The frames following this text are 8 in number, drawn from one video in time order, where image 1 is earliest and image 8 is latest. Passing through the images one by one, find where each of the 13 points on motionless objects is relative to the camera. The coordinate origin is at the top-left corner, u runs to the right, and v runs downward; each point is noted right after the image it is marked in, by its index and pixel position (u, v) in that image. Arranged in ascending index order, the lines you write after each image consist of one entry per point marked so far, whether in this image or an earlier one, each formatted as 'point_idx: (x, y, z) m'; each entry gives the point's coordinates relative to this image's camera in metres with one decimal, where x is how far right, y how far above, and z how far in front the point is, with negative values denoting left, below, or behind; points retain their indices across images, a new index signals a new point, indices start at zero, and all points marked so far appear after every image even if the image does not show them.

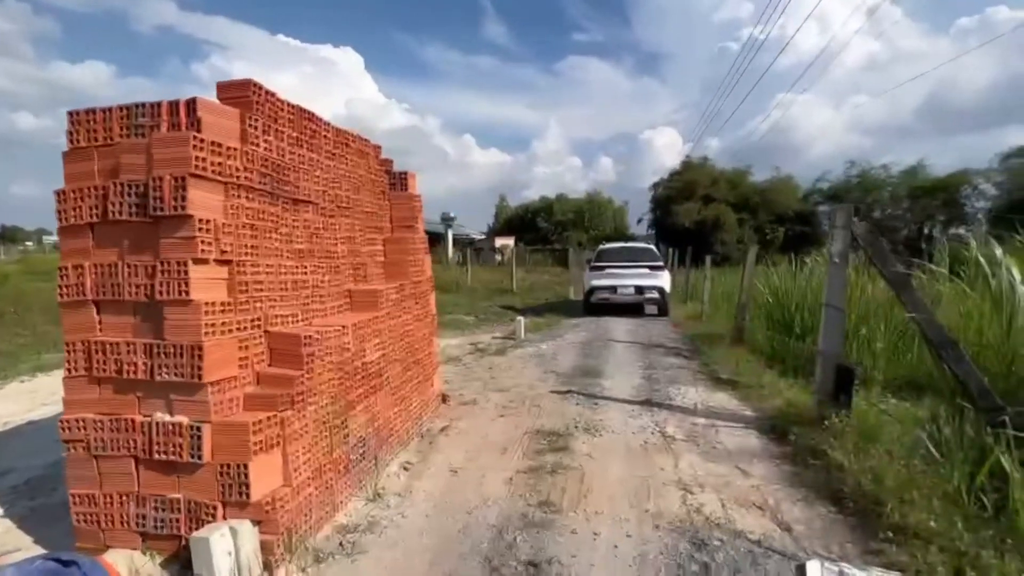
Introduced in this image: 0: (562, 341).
0: (+1.2, -1.2, +11.0) m
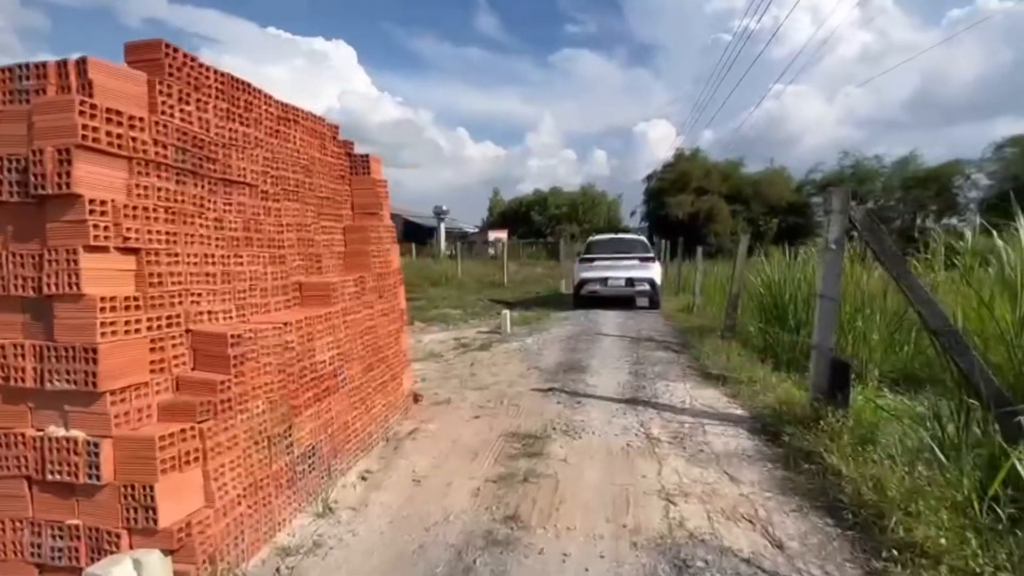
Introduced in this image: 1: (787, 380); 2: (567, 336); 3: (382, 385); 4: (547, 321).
0: (+0.8, -1.1, +10.6) m
1: (+3.9, -1.3, +6.8) m
2: (+1.2, -1.1, +10.4) m
3: (-1.4, -1.0, +5.0) m
4: (+1.0, -0.9, +12.9) m
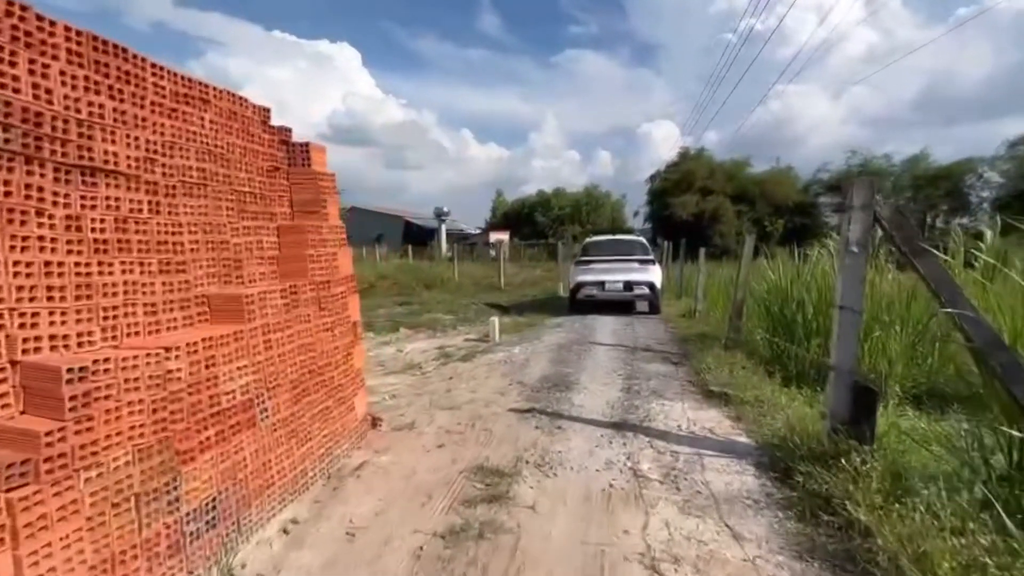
0: (+0.5, -1.2, +9.8) m
1: (+3.6, -1.4, +6.0) m
2: (+0.9, -1.2, +9.7) m
3: (-1.7, -1.1, +4.2) m
4: (+0.7, -1.0, +12.1) m
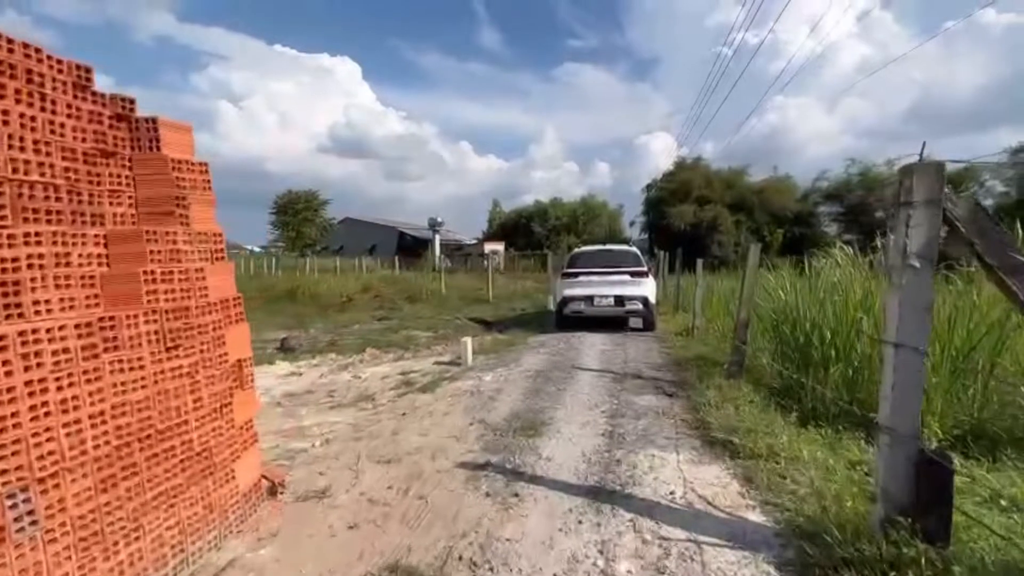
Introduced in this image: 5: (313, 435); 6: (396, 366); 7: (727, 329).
0: (0.0, -1.5, +8.6) m
1: (+3.1, -1.6, +4.8) m
2: (+0.4, -1.5, +8.4) m
3: (-2.2, -1.3, +3.0) m
4: (+0.2, -1.4, +10.9) m
5: (-2.5, -1.8, +5.9) m
6: (-2.4, -1.6, +9.7) m
7: (+4.5, -0.9, +10.0) m
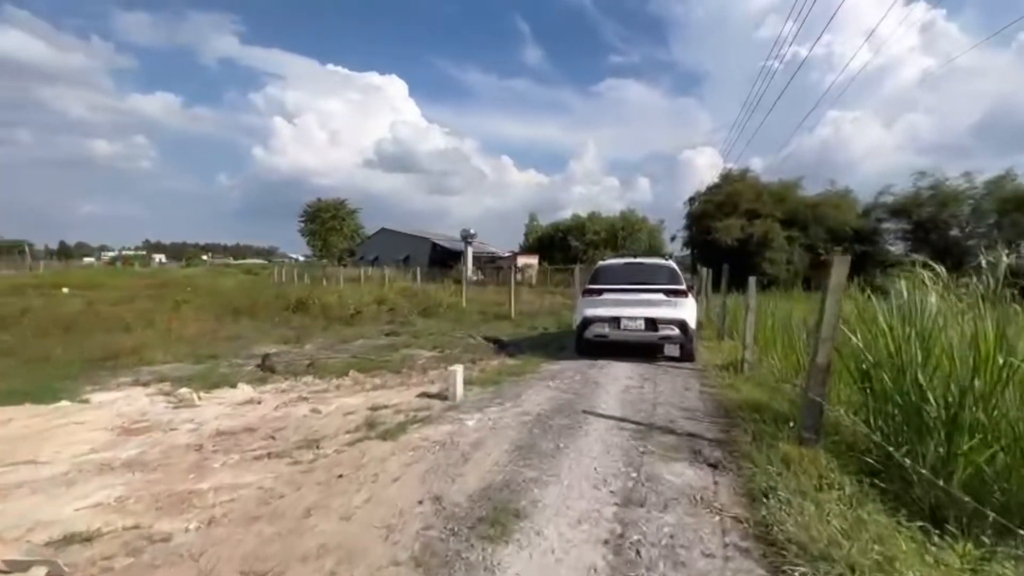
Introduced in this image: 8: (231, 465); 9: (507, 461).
0: (-0.1, -1.8, +6.7) m
1: (+2.7, -1.9, +2.7) m
2: (+0.3, -1.8, +6.5) m
3: (-2.7, -1.4, +1.4) m
4: (+0.3, -1.7, +9.0) m
5: (-2.8, -2.0, +4.2) m
6: (-2.4, -1.8, +8.0) m
7: (+4.6, -1.3, +7.8) m
8: (-3.1, -2.0, +5.2) m
9: (-0.1, -1.8, +5.0) m
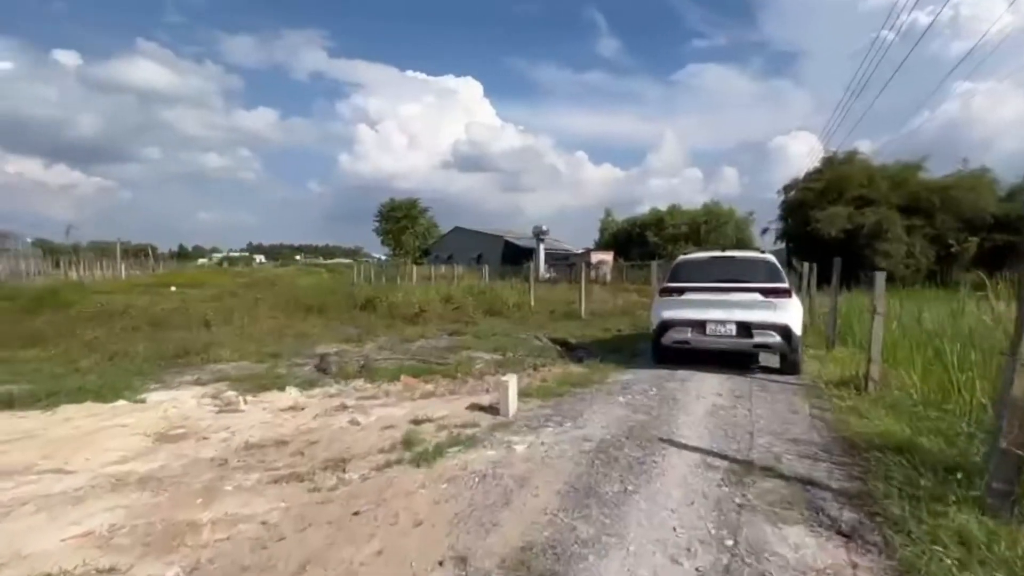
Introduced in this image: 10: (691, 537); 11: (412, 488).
0: (+0.6, -1.8, +5.6) m
1: (+2.7, -1.9, +1.2) m
2: (+1.0, -1.7, +5.4) m
3: (-2.8, -1.4, +0.7) m
4: (+1.4, -1.7, +7.8) m
5: (-2.5, -2.0, +3.6) m
6: (-1.5, -1.8, +7.3) m
7: (+5.4, -1.3, +6.0) m
8: (-2.6, -2.0, +4.6) m
9: (+0.4, -1.8, +3.9) m
10: (+1.3, -1.8, +3.6) m
11: (-0.9, -1.9, +4.5) m
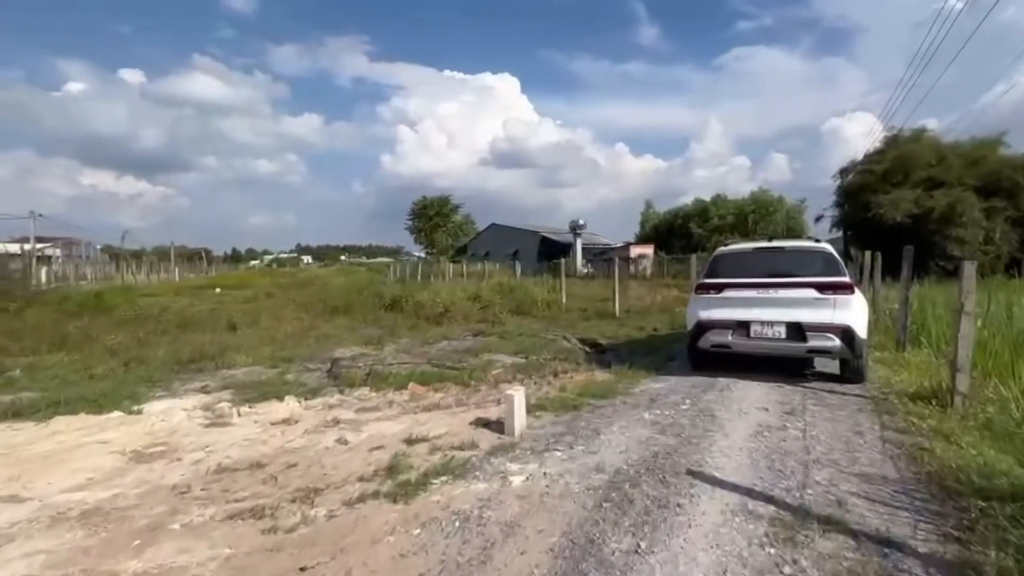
0: (+0.6, -1.8, +4.7) m
1: (+2.3, -1.9, +0.1) m
2: (+0.9, -1.7, +4.5) m
3: (-3.2, -1.5, +0.1) m
4: (+1.5, -1.7, +6.9) m
5: (-2.6, -2.0, +3.0) m
6: (-1.3, -1.9, +6.5) m
7: (+5.4, -1.2, +4.7) m
8: (-2.7, -2.0, +4.0) m
9: (+0.2, -1.9, +3.1) m
10: (+1.1, -1.9, +2.6) m
11: (-1.0, -1.9, +3.8) m
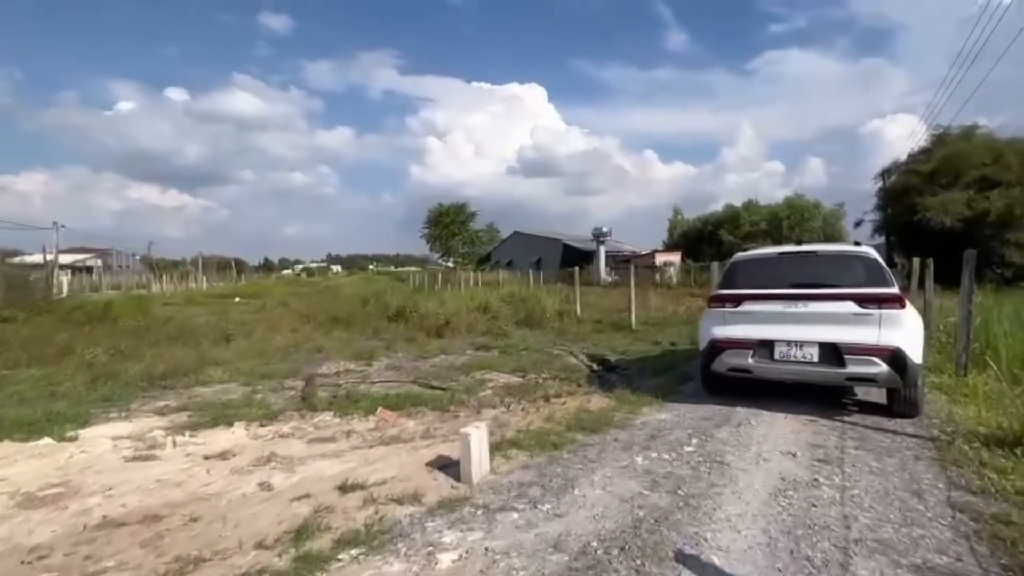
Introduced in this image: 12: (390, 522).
0: (+0.1, -1.9, +3.6) m
1: (+1.6, -1.9, -1.1) m
2: (+0.4, -1.9, +3.3) m
3: (-4.0, -1.5, -0.8) m
4: (+1.1, -1.8, +5.7) m
5: (-3.2, -2.1, +2.0) m
6: (-1.7, -2.0, +5.5) m
7: (+4.9, -1.4, +3.3) m
8: (-3.2, -2.1, +3.1) m
9: (-0.4, -2.0, +2.0) m
10: (+0.5, -1.9, +1.4) m
11: (-1.6, -2.1, +2.7) m
12: (-1.0, -2.0, +4.0) m
